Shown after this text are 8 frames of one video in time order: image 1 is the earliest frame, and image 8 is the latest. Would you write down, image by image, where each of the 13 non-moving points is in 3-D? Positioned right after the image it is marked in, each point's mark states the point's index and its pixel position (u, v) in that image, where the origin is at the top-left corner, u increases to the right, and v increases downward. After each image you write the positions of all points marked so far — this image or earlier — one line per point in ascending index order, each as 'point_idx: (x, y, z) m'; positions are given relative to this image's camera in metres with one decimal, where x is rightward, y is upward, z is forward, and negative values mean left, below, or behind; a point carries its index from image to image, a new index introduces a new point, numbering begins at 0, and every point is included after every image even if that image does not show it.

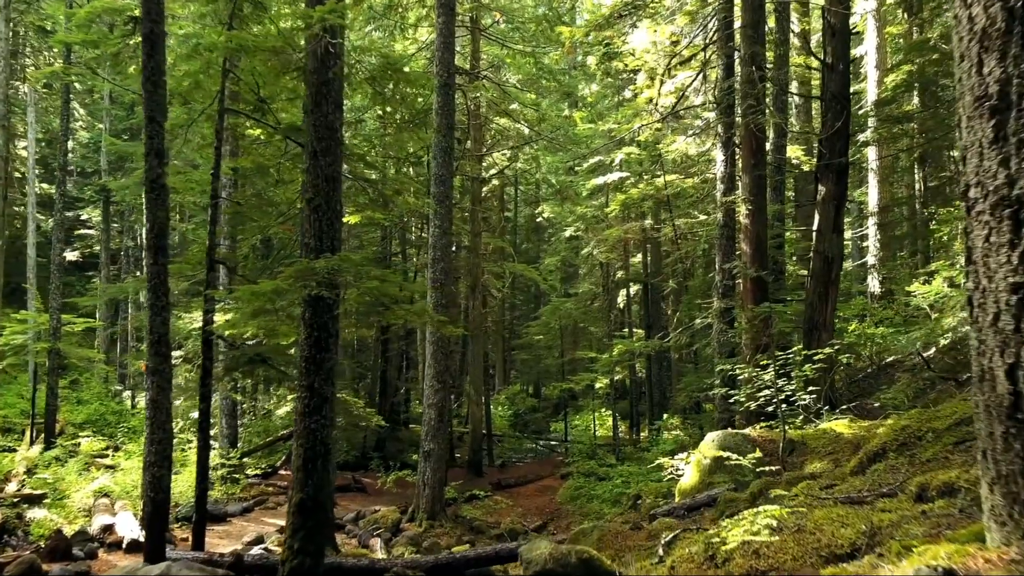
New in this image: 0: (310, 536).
0: (-1.5, -1.8, +5.7) m
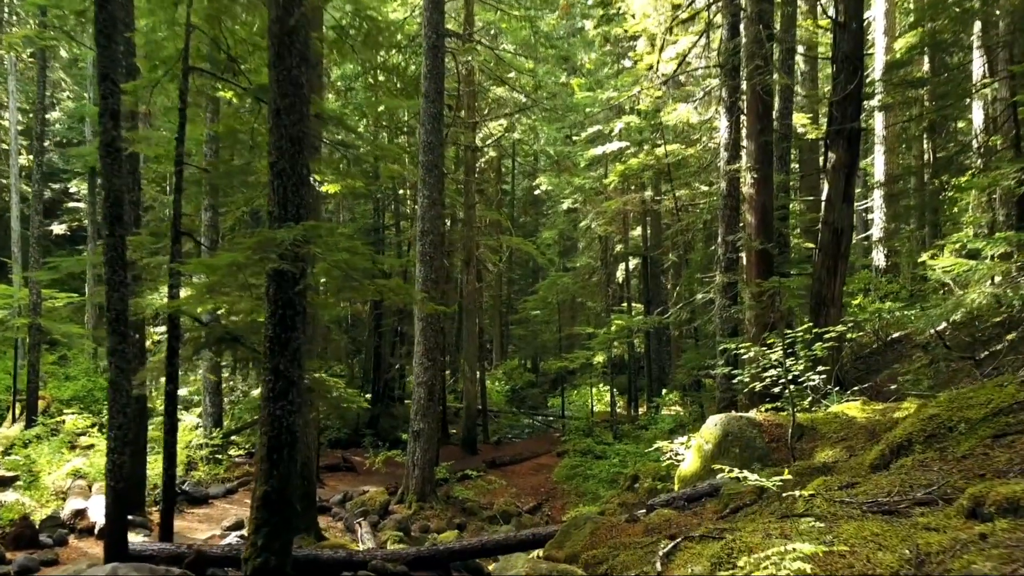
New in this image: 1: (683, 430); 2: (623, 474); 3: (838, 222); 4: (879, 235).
0: (-1.6, -1.7, +5.2) m
1: (+3.1, -2.6, +13.8) m
2: (+1.9, -3.2, +13.1) m
3: (+4.1, +0.8, +9.7) m
4: (+8.6, +1.3, +18.1) m
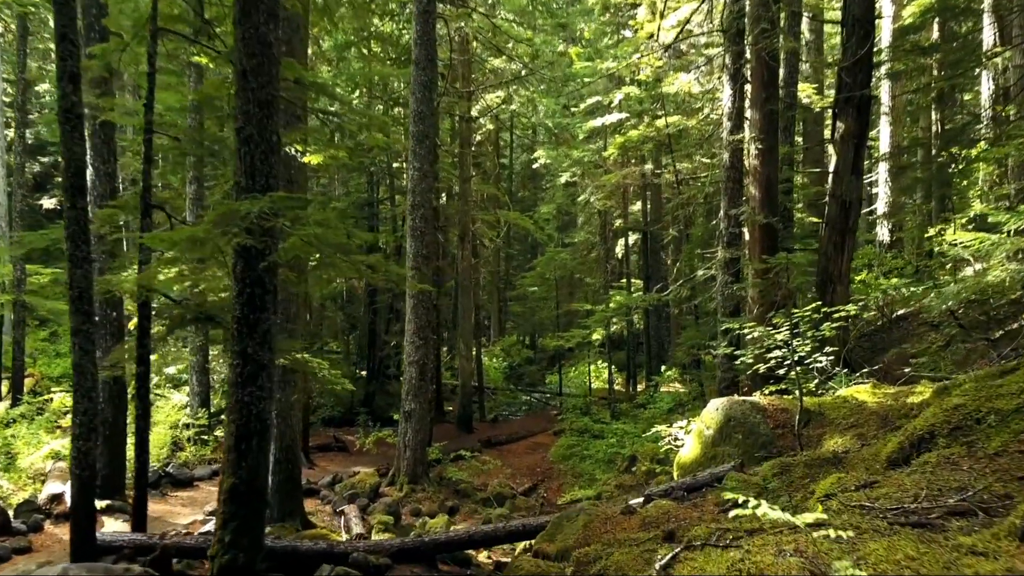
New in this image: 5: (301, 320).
0: (-1.7, -1.5, +4.8) m
1: (+3.0, -2.1, +13.5) m
2: (+1.8, -2.8, +12.8) m
3: (+4.0, +1.1, +9.3) m
4: (+8.5, +1.8, +17.6) m
5: (-2.5, -0.4, +9.0) m
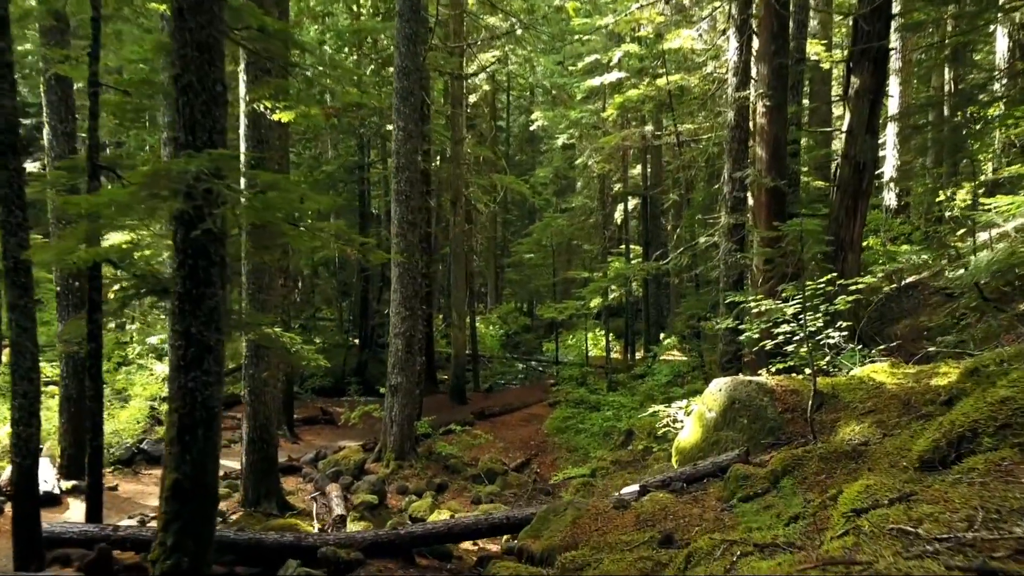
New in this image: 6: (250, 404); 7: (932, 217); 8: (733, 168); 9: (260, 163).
0: (-1.8, -1.4, +4.3) m
1: (+2.9, -1.6, +13.0) m
2: (+1.7, -2.3, +12.3) m
3: (+3.9, +1.5, +8.6) m
4: (+8.4, +2.5, +16.9) m
5: (-2.6, 0.0, +8.4) m
6: (-2.8, -1.2, +8.1) m
7: (+8.6, +1.5, +15.7) m
8: (+2.8, +1.5, +9.6) m
9: (-2.7, +1.3, +8.1) m
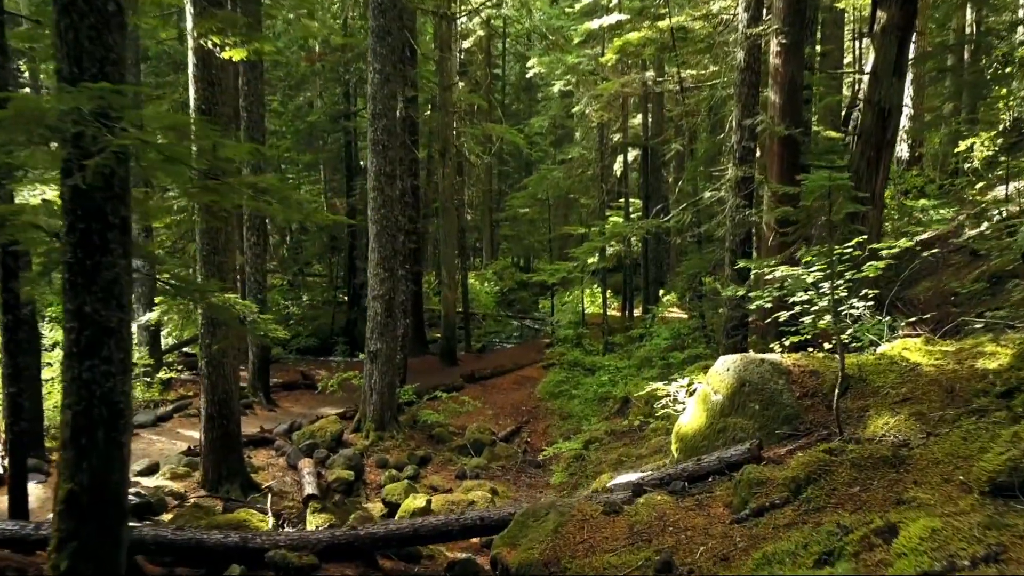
0: (-2.0, -1.2, +3.6) m
1: (+2.7, -0.9, +12.3) m
2: (+1.5, -1.6, +11.6) m
3: (+3.7, +1.9, +7.7) m
4: (+8.3, +3.5, +15.9) m
5: (-2.8, +0.4, +7.6) m
6: (-2.9, -0.9, +7.4) m
7: (+8.5, +2.3, +14.8) m
8: (+2.6, +2.0, +8.7) m
9: (-2.8, +1.7, +7.2) m
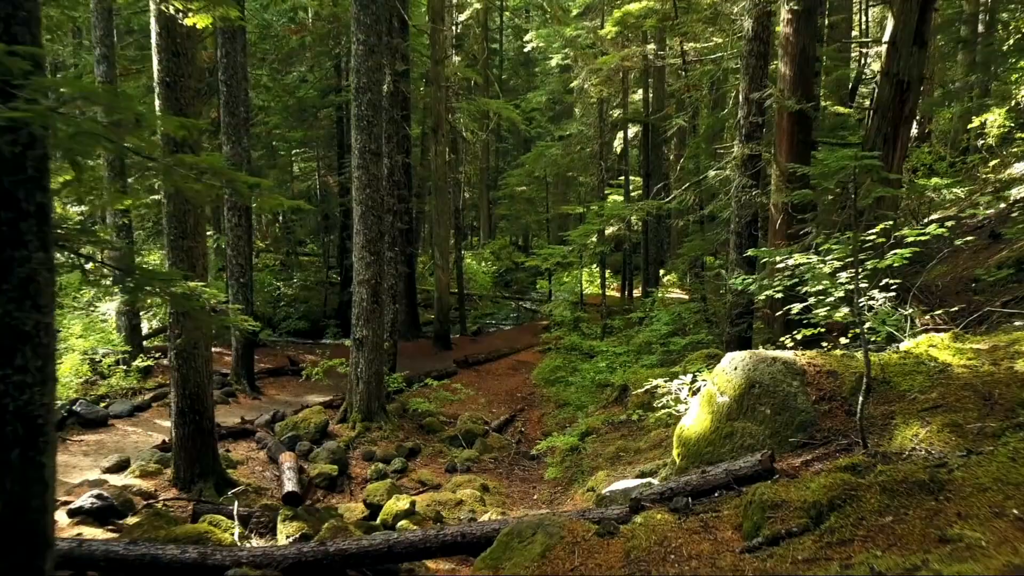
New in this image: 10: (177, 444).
0: (-2.1, -1.2, +3.1) m
1: (+2.6, -0.6, +11.8) m
2: (+1.4, -1.4, +11.2) m
3: (+3.7, +2.0, +7.2) m
4: (+8.2, +3.8, +15.3) m
5: (-2.9, +0.5, +7.1) m
6: (-3.0, -0.7, +6.9) m
7: (+8.4, +2.6, +14.2) m
8: (+2.5, +2.1, +8.1) m
9: (-2.9, +1.8, +6.7) m
10: (-3.1, -1.4, +7.1) m
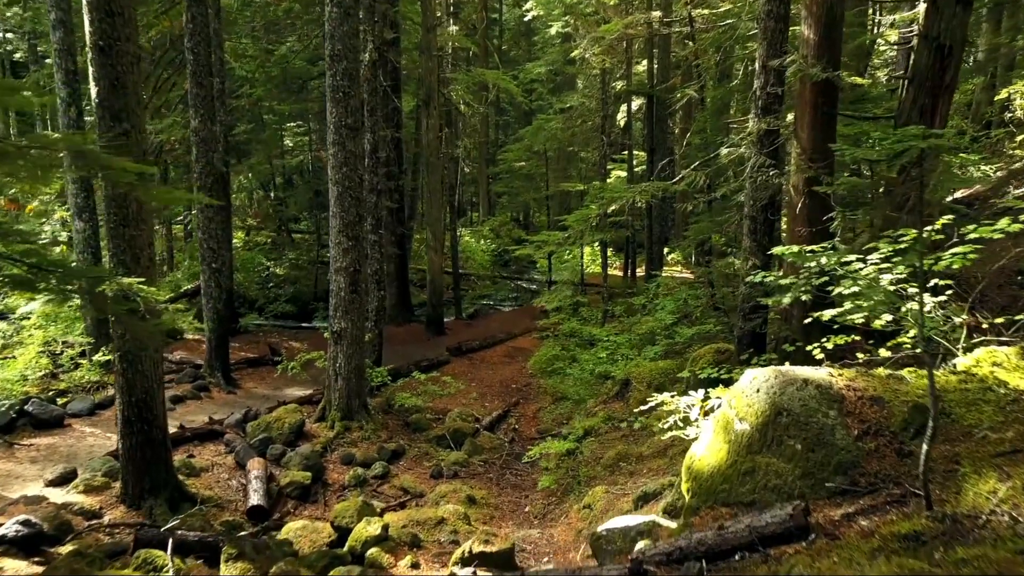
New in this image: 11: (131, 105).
0: (-2.2, -1.3, +2.4) m
1: (+2.5, -0.4, +11.0) m
2: (+1.3, -1.2, +10.4) m
3: (+3.6, +2.1, +6.3) m
4: (+8.1, +4.2, +14.4) m
5: (-3.0, +0.5, +6.3) m
6: (-3.1, -0.7, +6.1) m
7: (+8.3, +2.9, +13.3) m
8: (+2.4, +2.2, +7.3) m
9: (-3.0, +1.9, +5.8) m
10: (-3.2, -1.4, +6.3) m
11: (-3.0, +1.4, +6.0) m
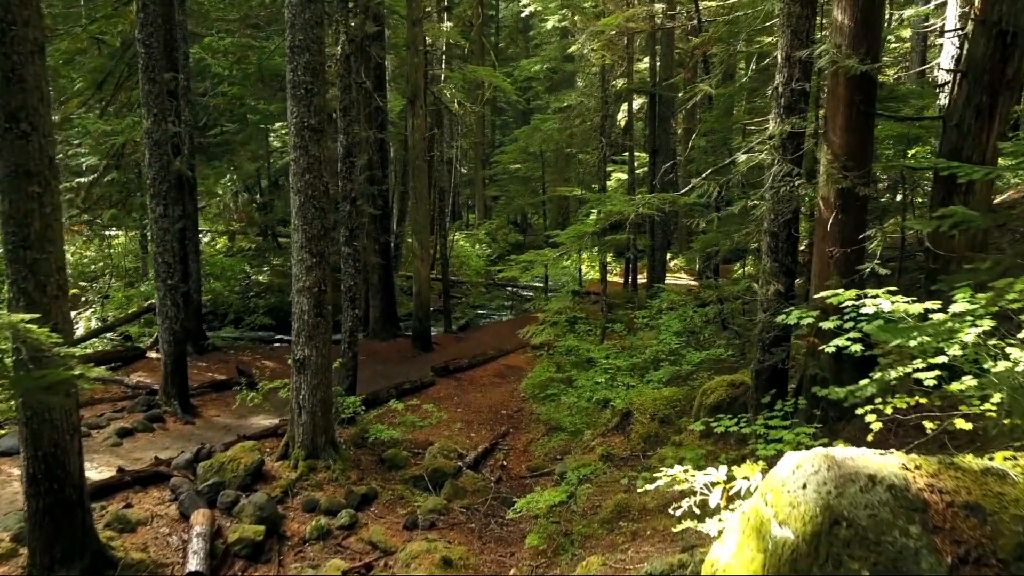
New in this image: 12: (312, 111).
0: (-2.3, -1.5, +1.4) m
1: (+2.4, -0.6, +10.0) m
2: (+1.2, -1.4, +9.4) m
3: (+3.4, +1.9, +5.3) m
4: (+8.0, +3.9, +13.4) m
5: (-3.1, +0.3, +5.3) m
6: (-3.2, -0.9, +5.1) m
7: (+8.2, +2.7, +12.3) m
8: (+2.3, +2.0, +6.3) m
9: (-3.2, +1.6, +4.8) m
10: (-3.3, -1.6, +5.3) m
11: (-3.1, +1.2, +5.0) m
12: (-1.9, +1.7, +7.4) m
